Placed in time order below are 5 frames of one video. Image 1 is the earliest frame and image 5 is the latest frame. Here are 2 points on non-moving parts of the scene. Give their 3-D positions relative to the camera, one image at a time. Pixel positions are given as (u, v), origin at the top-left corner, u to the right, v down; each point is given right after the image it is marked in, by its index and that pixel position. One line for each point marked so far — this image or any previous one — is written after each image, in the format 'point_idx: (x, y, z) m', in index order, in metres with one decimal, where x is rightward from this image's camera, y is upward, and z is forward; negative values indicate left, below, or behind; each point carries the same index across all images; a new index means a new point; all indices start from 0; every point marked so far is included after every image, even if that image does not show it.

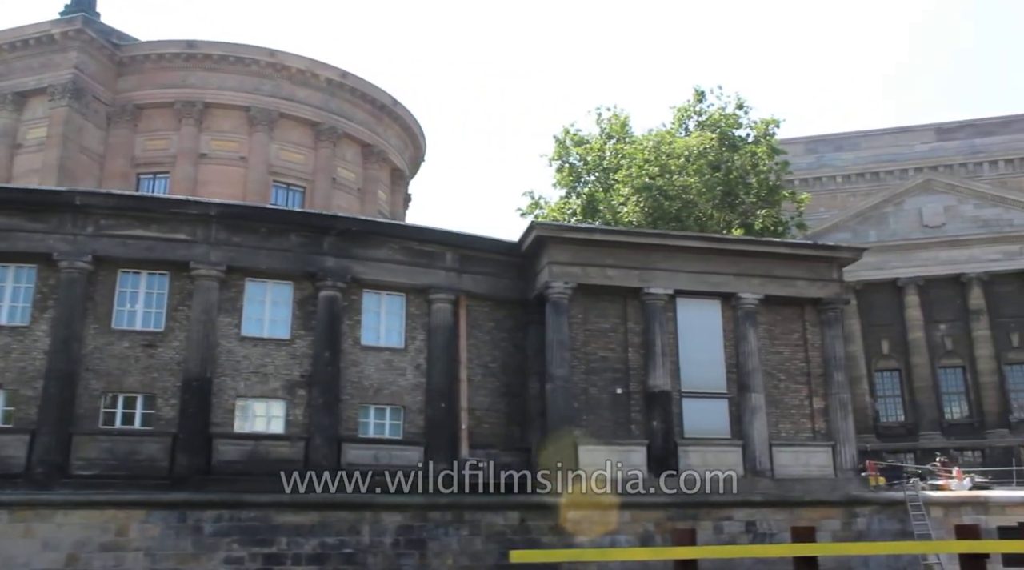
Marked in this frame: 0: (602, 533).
0: (+1.9, -5.3, +19.6) m
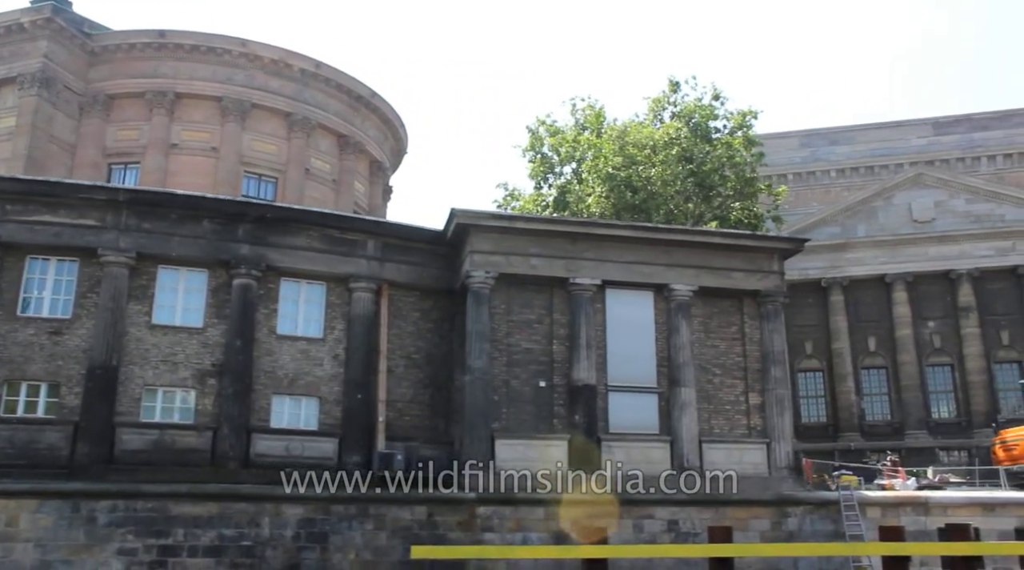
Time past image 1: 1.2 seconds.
0: (0.0, -5.0, +19.0) m
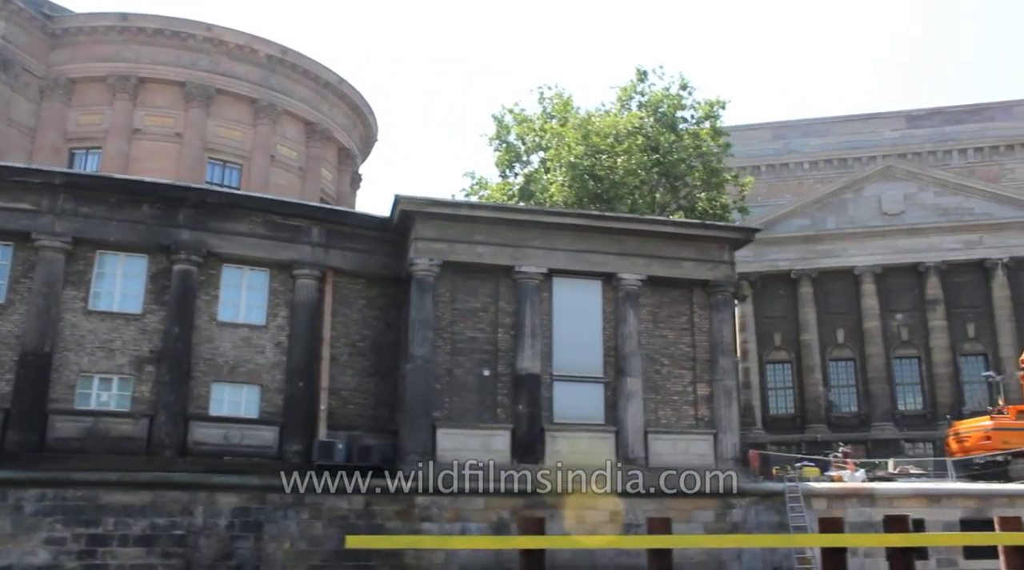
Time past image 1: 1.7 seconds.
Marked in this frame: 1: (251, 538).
0: (-1.2, -4.8, +18.9) m
1: (-5.1, -4.9, +17.9) m
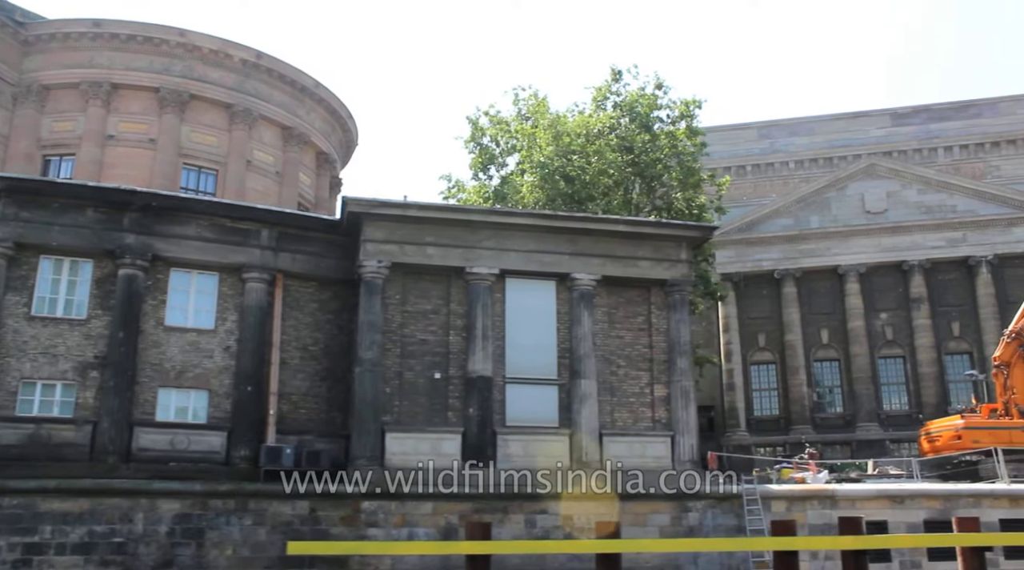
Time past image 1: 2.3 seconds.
0: (-2.3, -4.8, +18.6) m
1: (-6.1, -5.0, +17.7) m
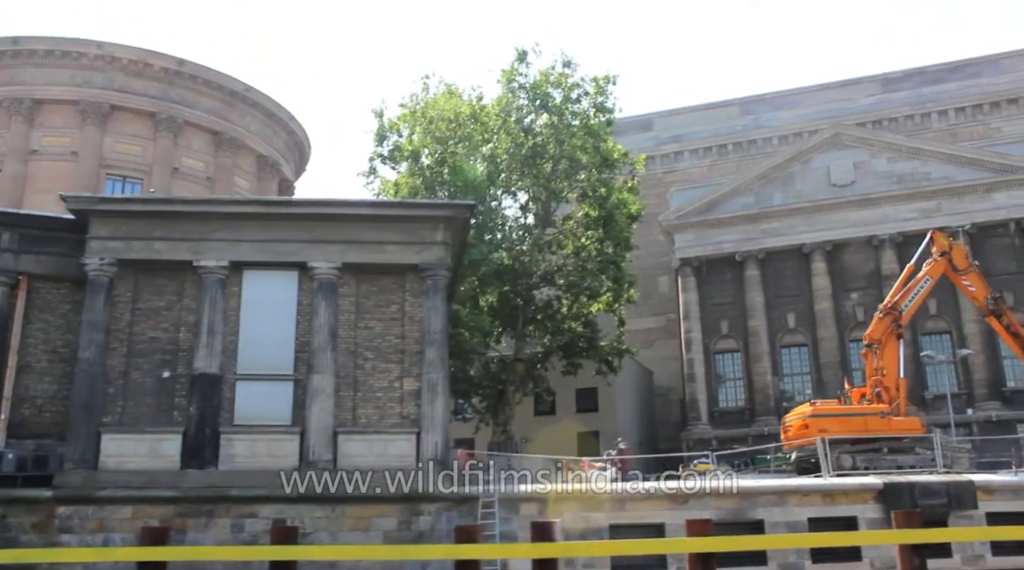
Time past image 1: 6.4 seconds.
0: (-8.1, -4.8, +17.9) m
1: (-12.0, -5.1, +17.5) m
